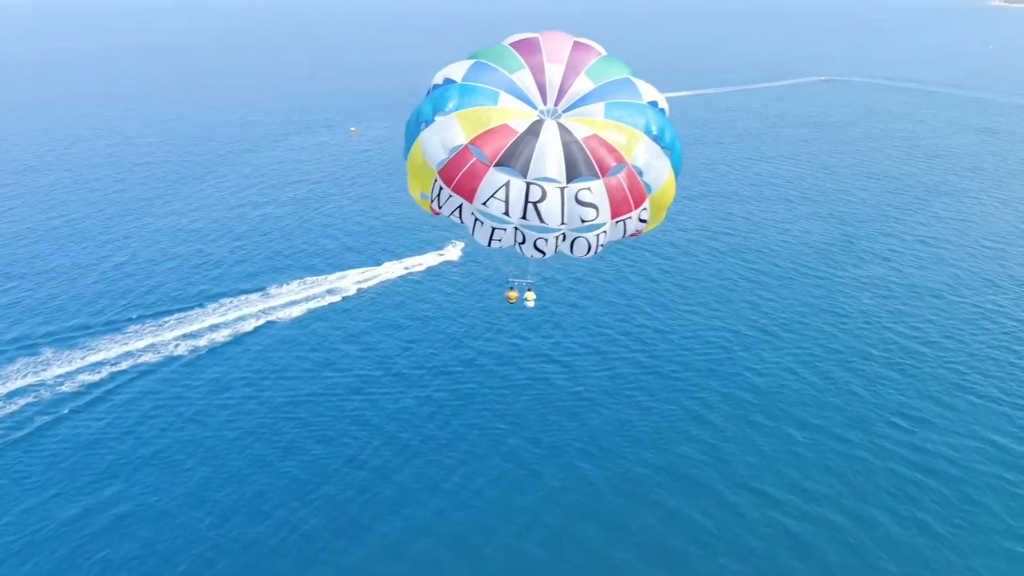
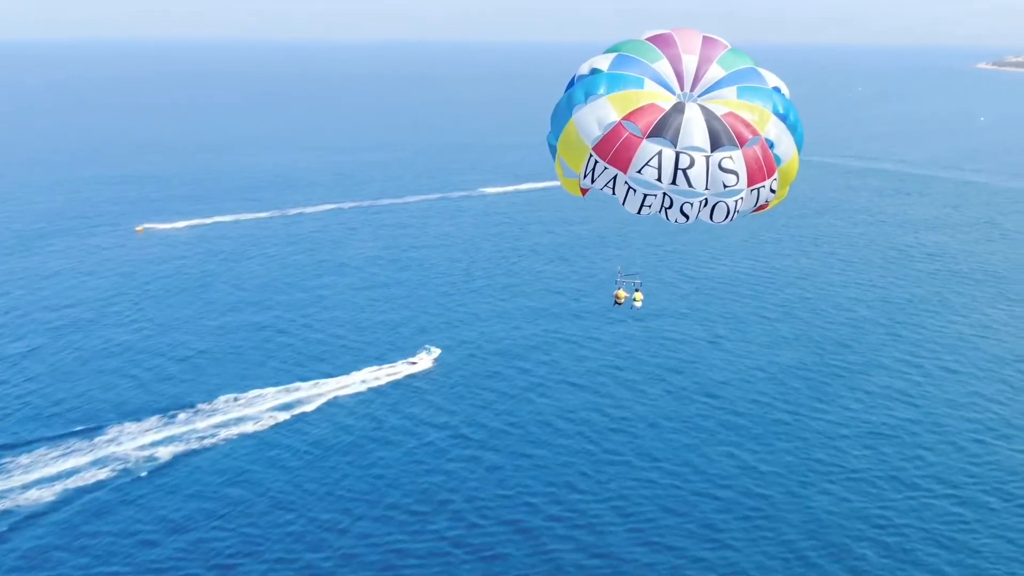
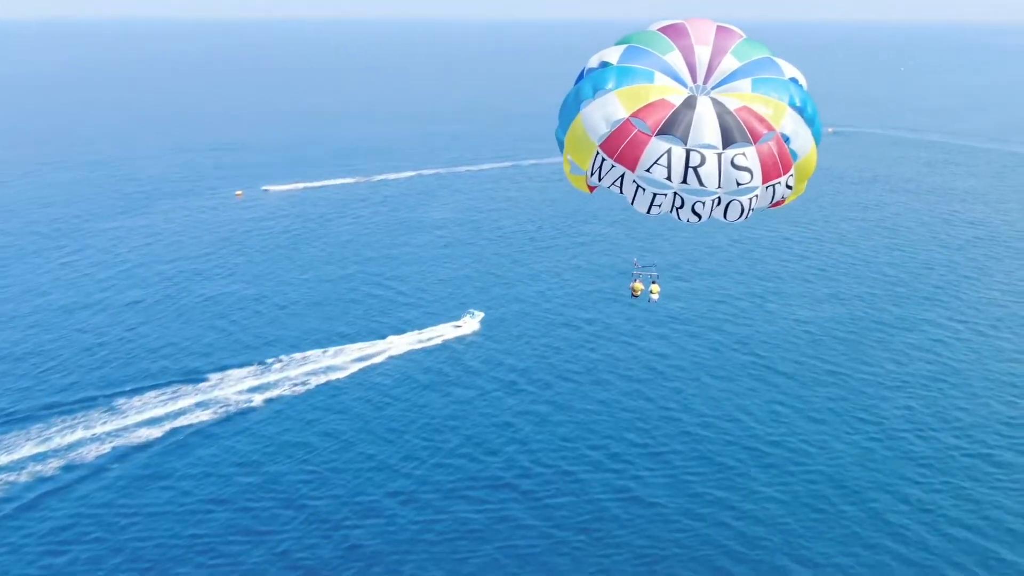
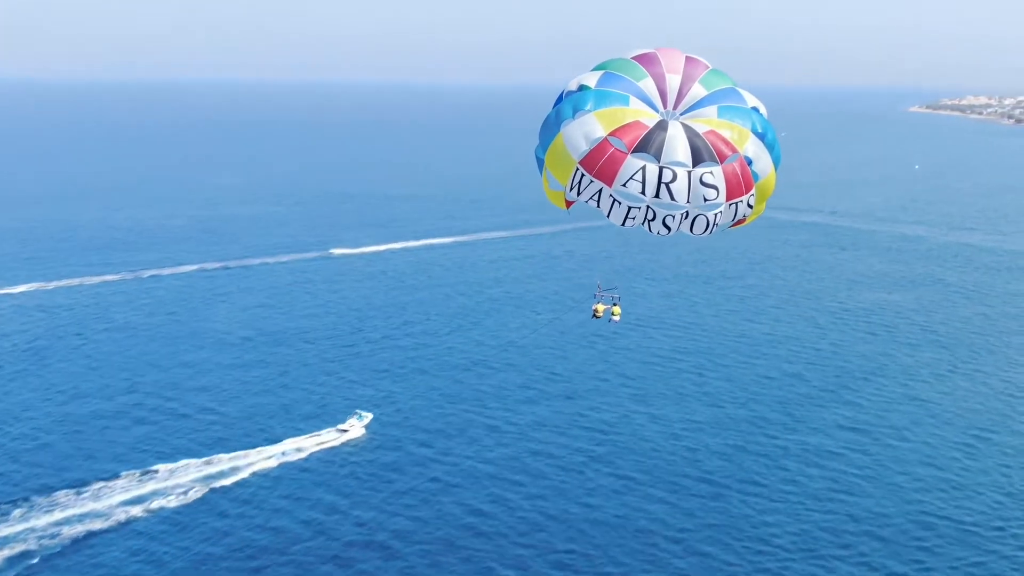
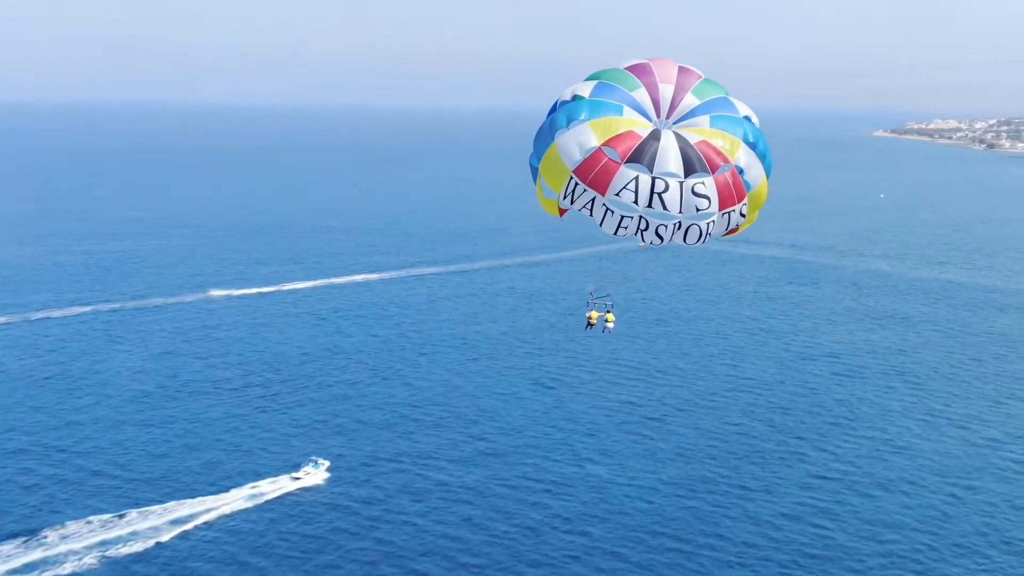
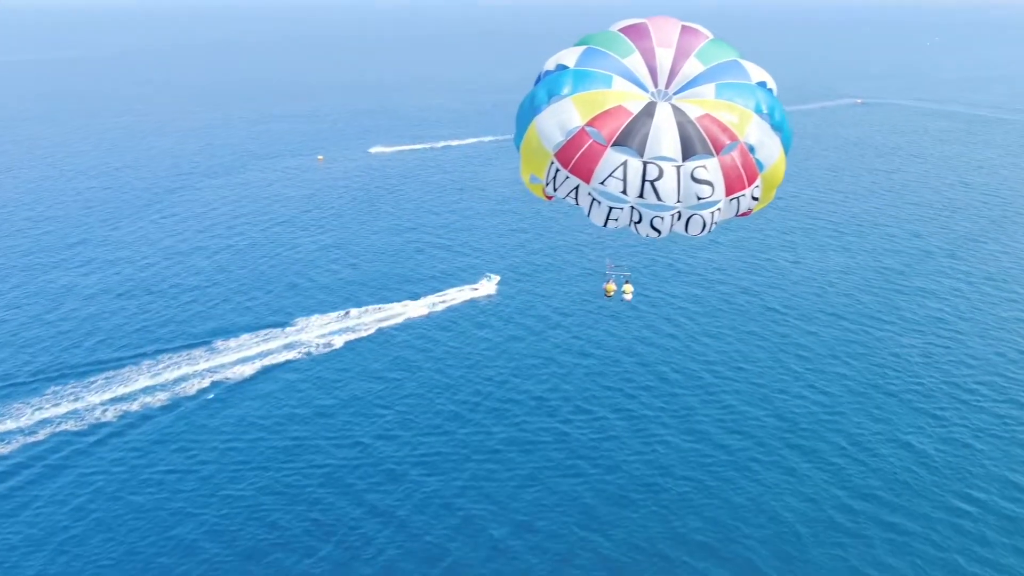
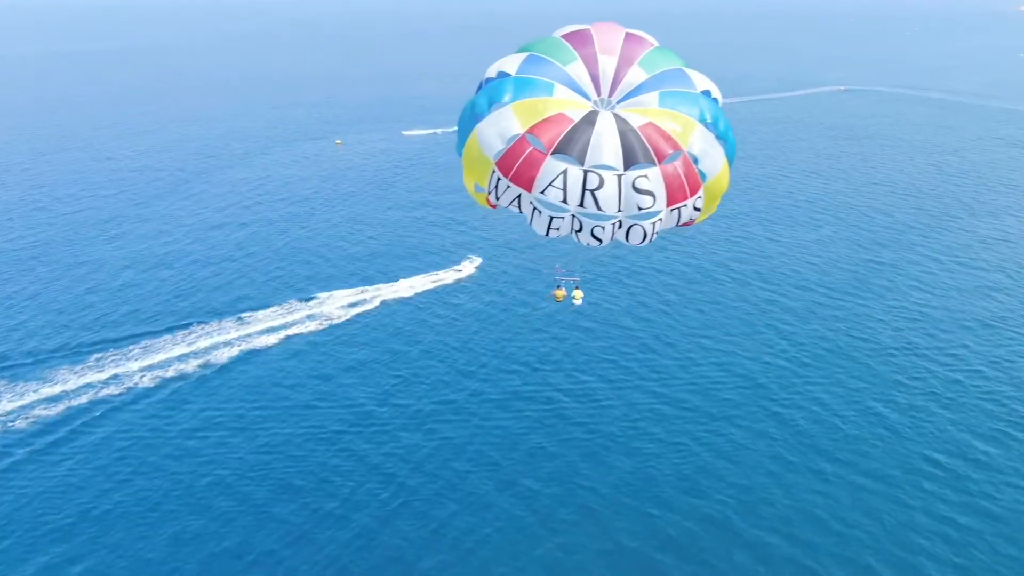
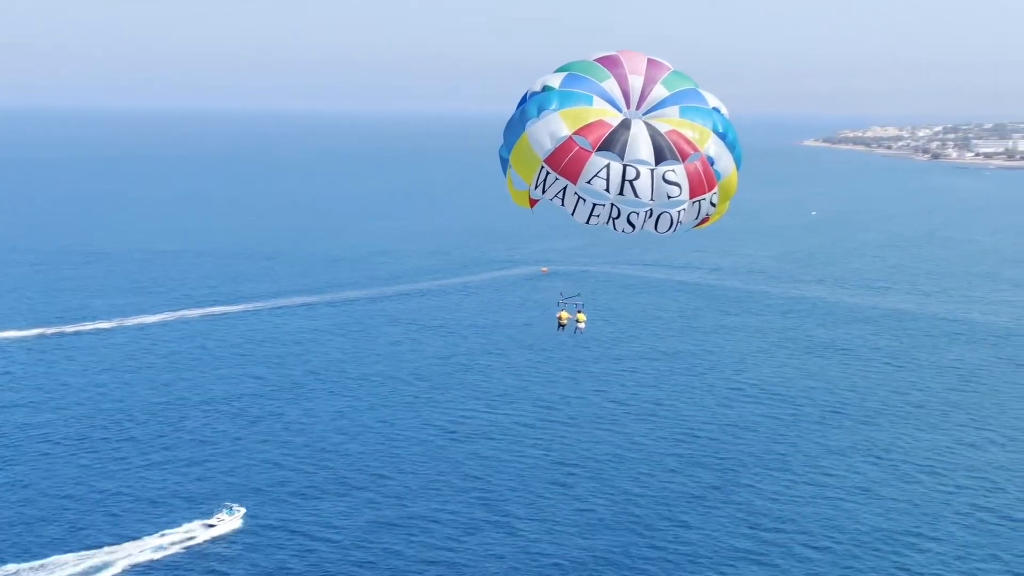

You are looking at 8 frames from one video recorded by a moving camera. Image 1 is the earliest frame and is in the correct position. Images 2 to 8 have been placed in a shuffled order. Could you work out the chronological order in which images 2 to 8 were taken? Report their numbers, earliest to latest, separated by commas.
7, 6, 3, 2, 4, 5, 8
